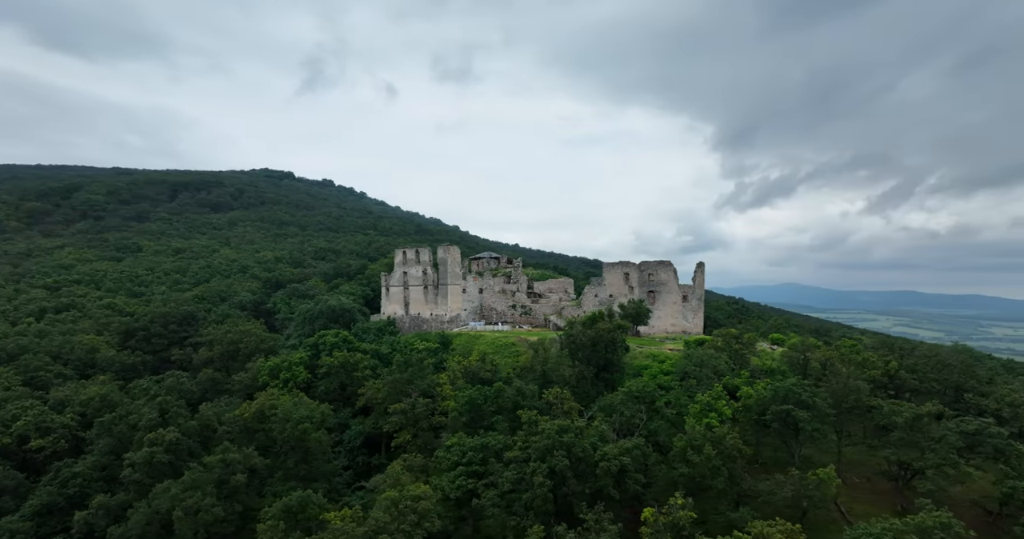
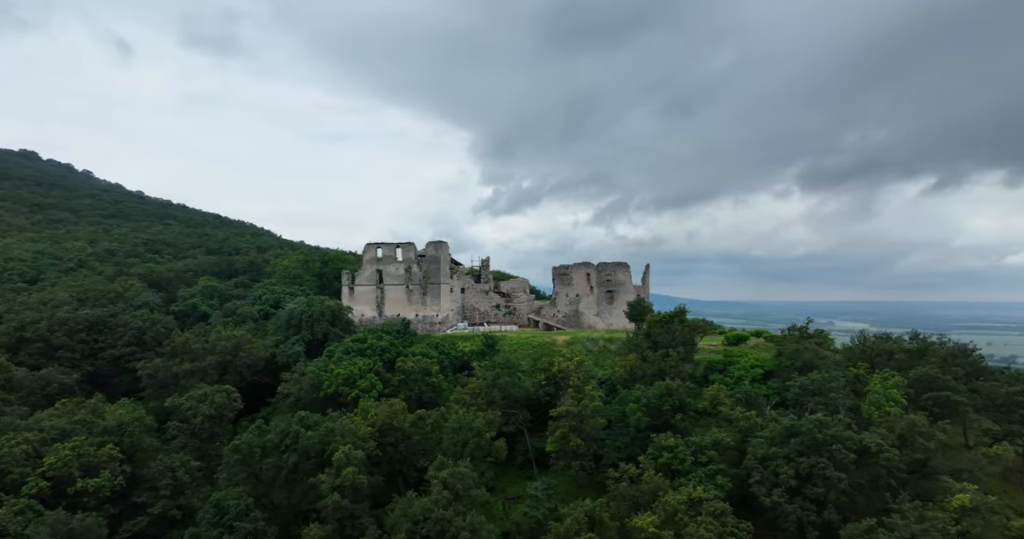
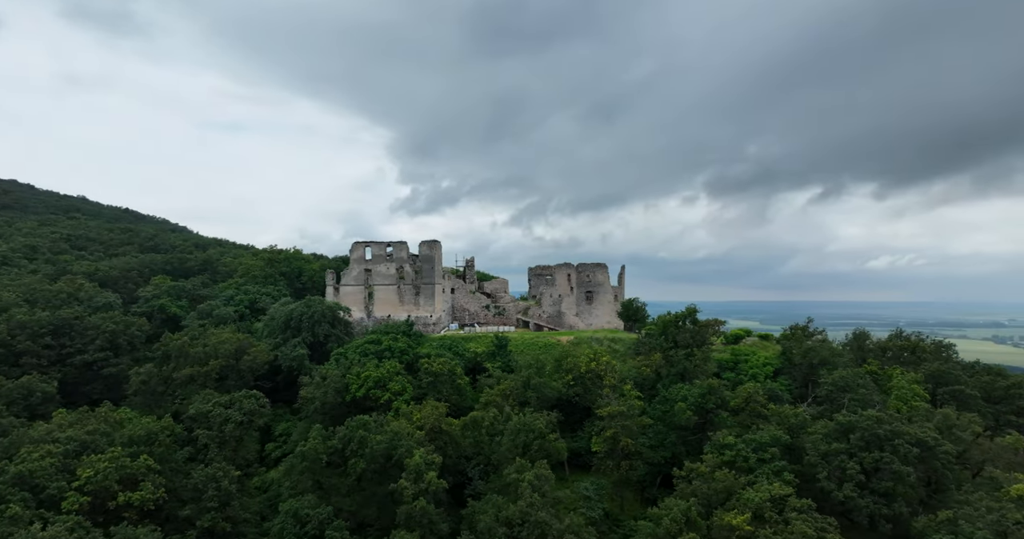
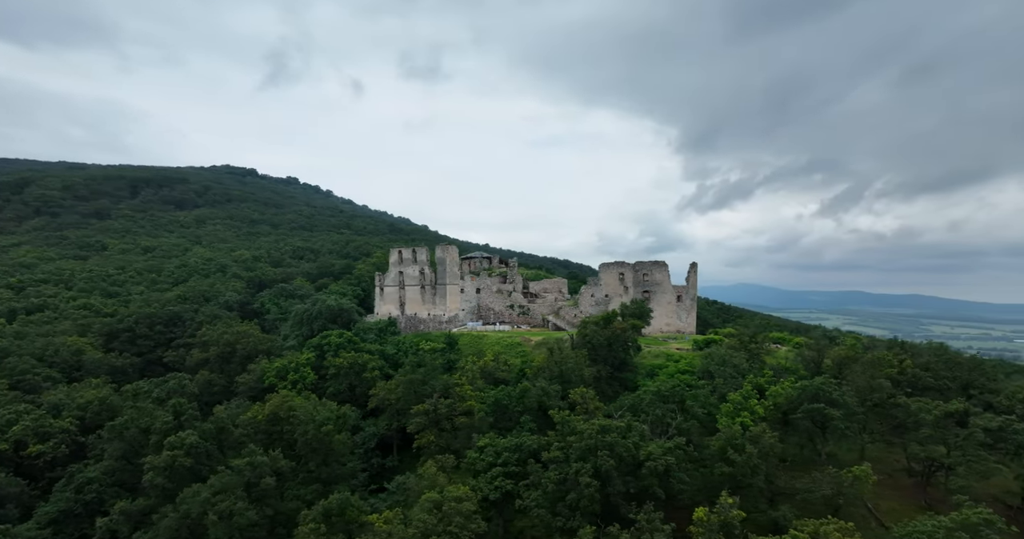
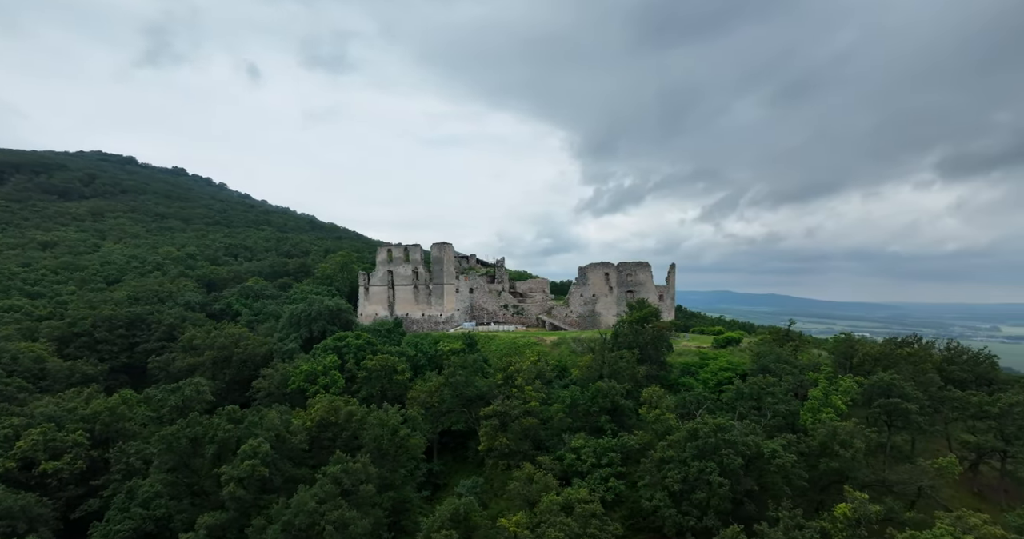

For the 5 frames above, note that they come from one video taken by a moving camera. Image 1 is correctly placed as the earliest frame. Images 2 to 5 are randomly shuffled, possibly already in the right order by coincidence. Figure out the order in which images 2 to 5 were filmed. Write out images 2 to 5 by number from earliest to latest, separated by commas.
4, 5, 2, 3
